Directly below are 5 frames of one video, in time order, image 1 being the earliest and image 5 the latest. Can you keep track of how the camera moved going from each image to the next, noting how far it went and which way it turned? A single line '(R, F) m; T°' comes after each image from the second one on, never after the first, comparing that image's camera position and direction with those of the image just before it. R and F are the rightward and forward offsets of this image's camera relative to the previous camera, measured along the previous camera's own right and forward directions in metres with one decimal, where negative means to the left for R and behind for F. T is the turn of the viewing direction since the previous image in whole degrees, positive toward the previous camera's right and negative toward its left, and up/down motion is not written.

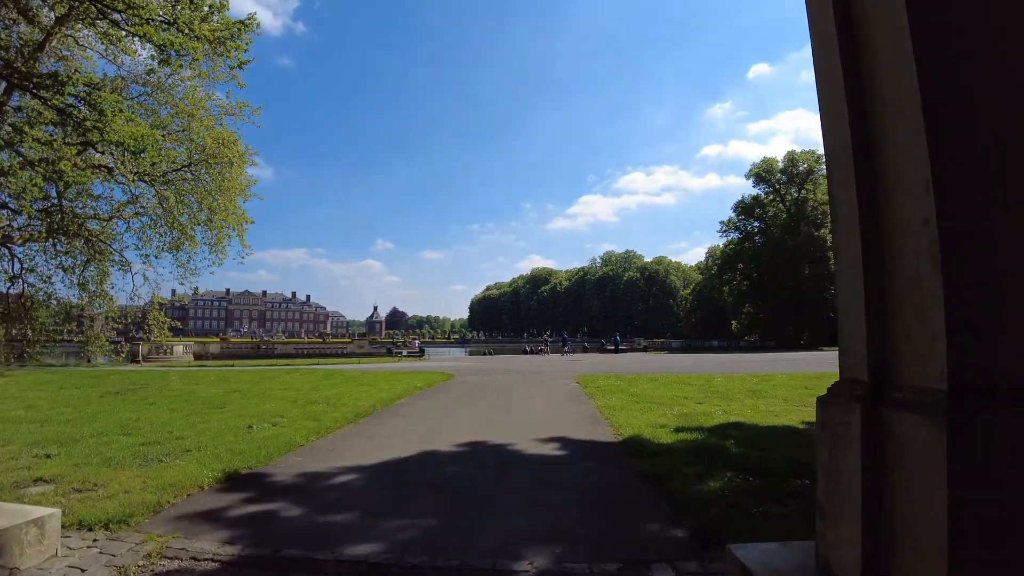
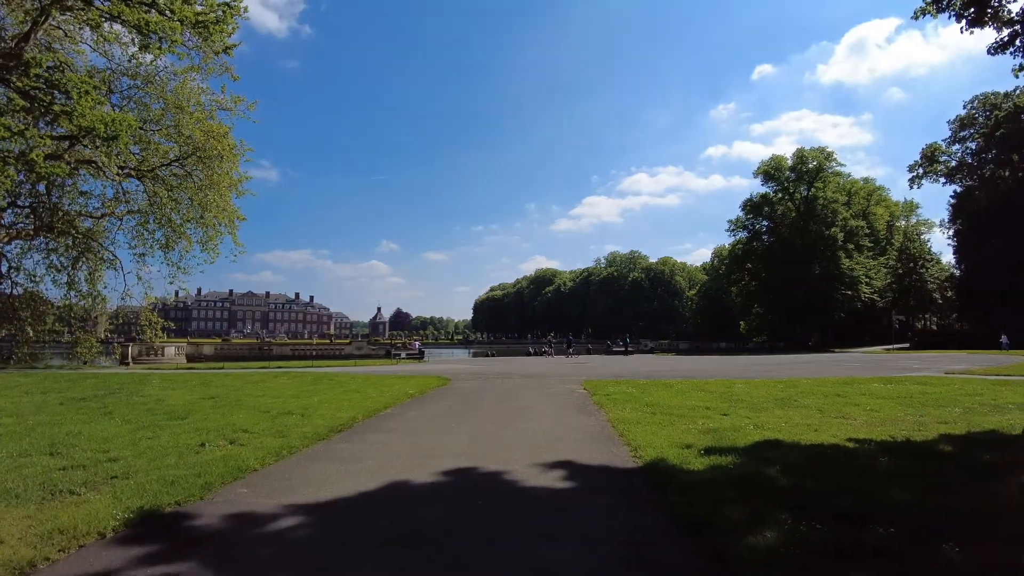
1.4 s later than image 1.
(+0.1, +1.5) m; 0°
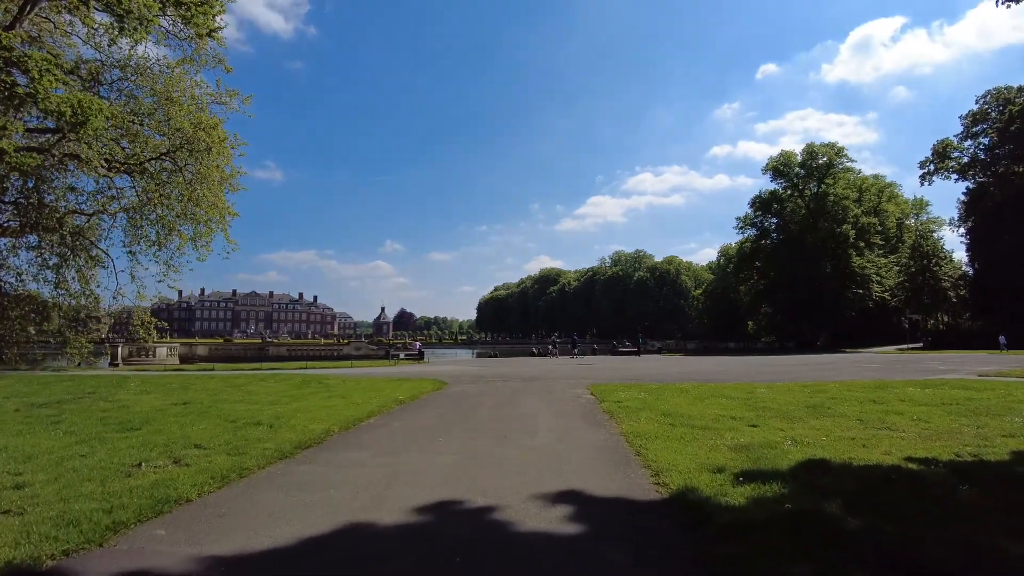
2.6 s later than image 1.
(+0.1, +1.4) m; 0°
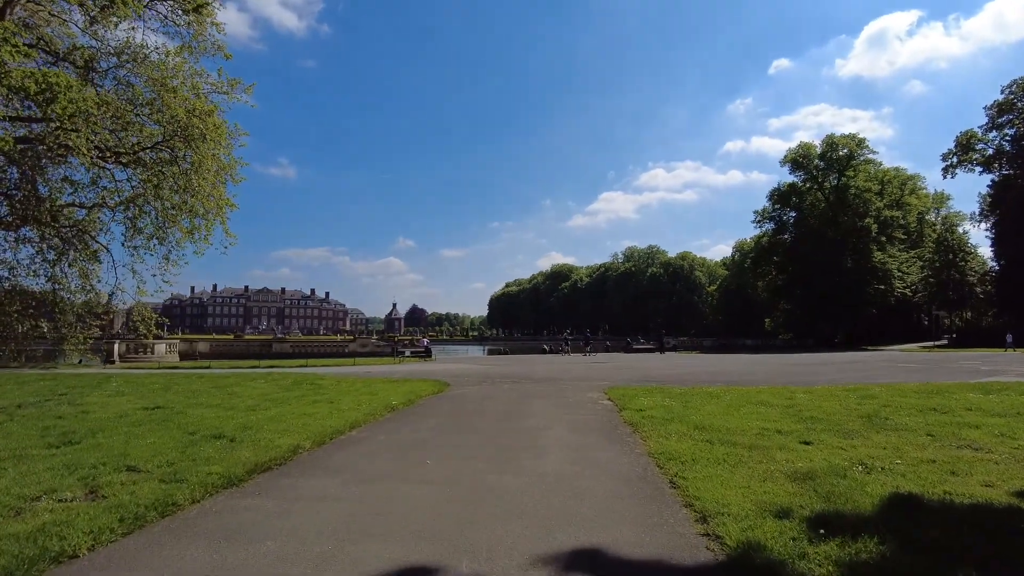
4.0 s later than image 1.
(+0.1, +1.6) m; -1°
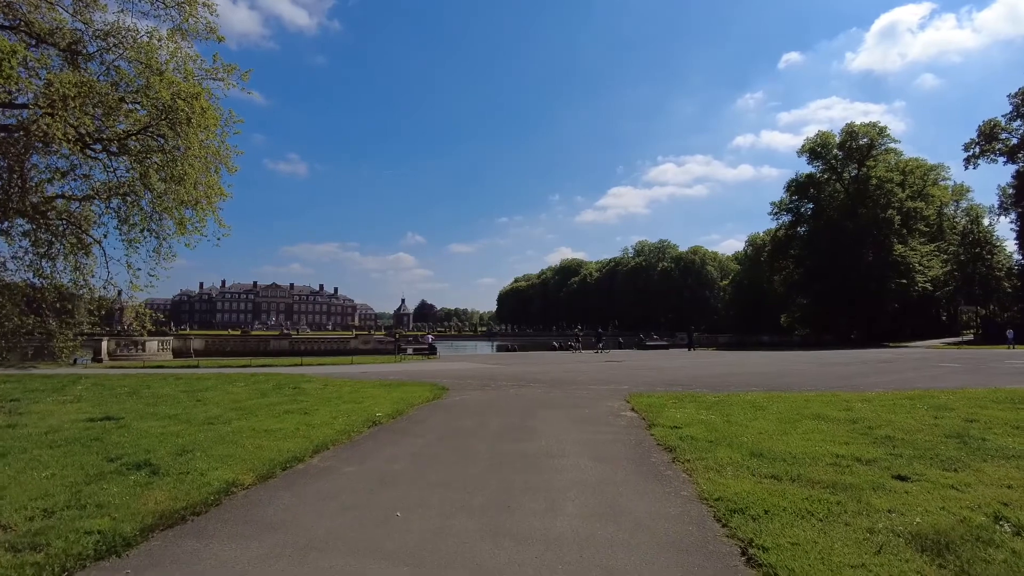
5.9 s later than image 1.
(+0.1, +1.9) m; -1°
